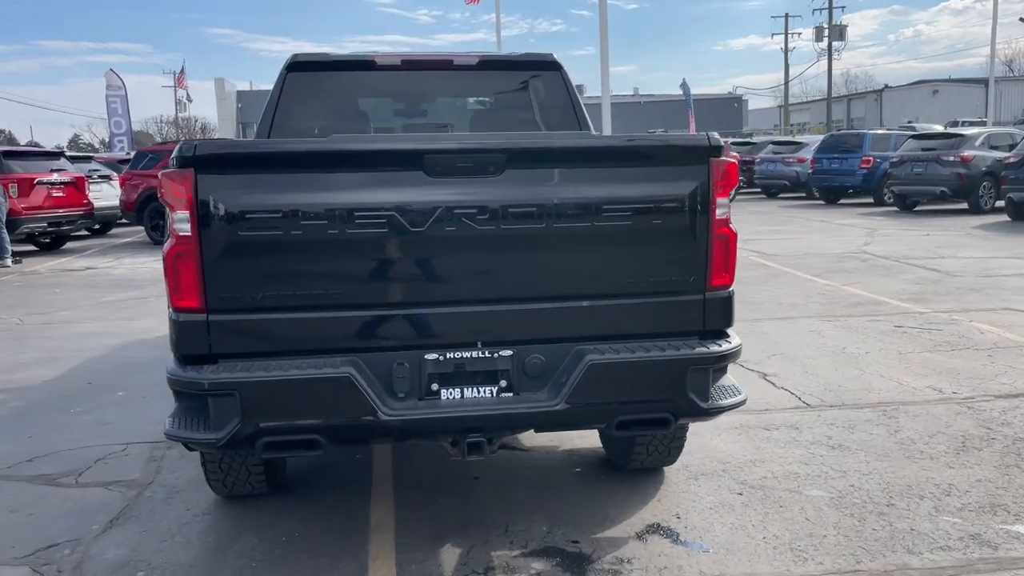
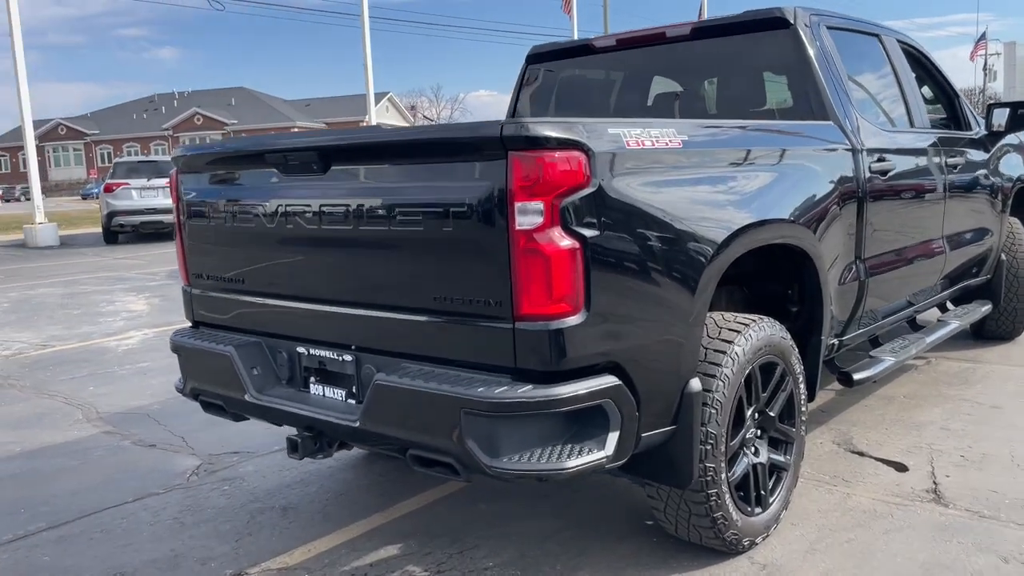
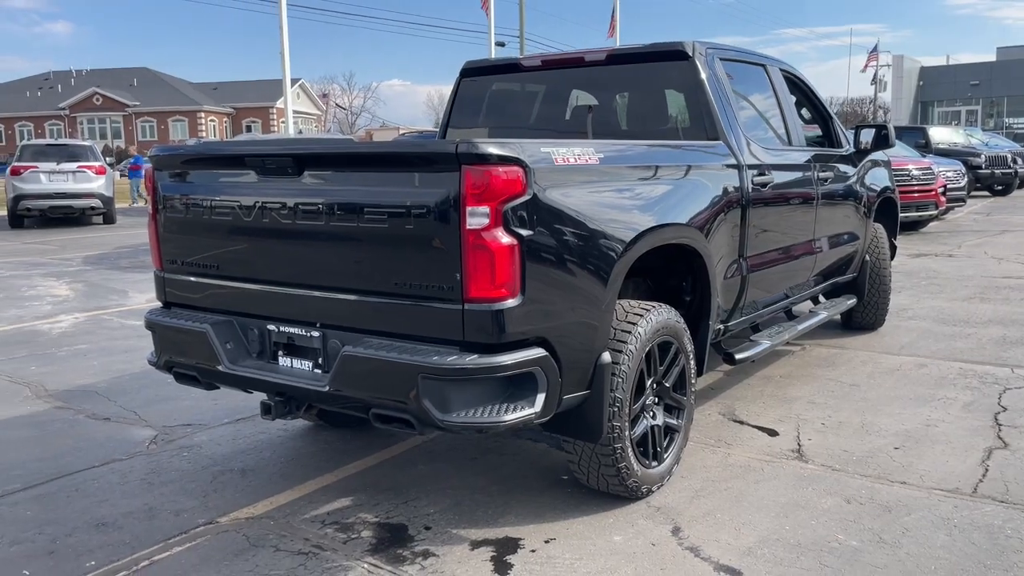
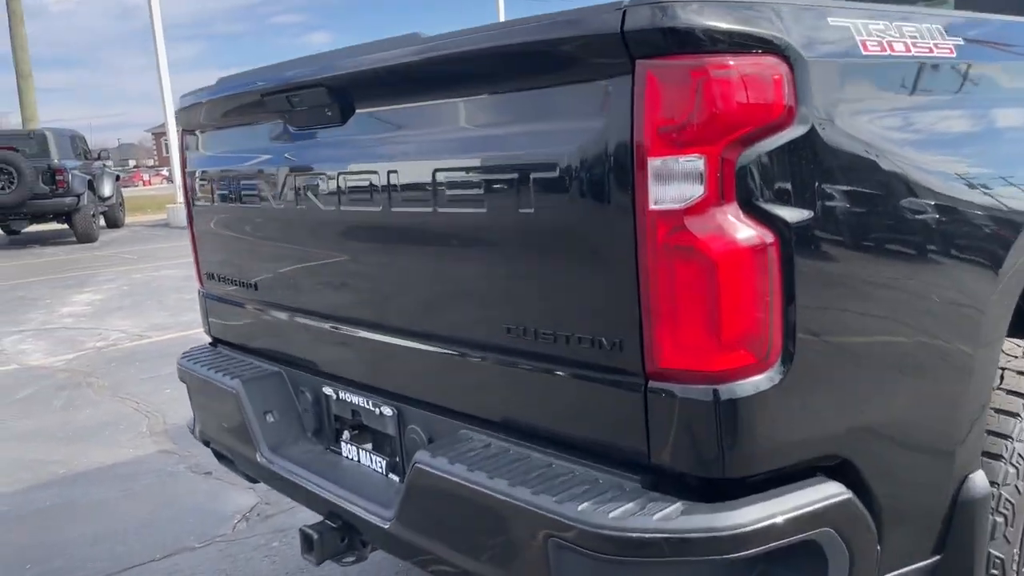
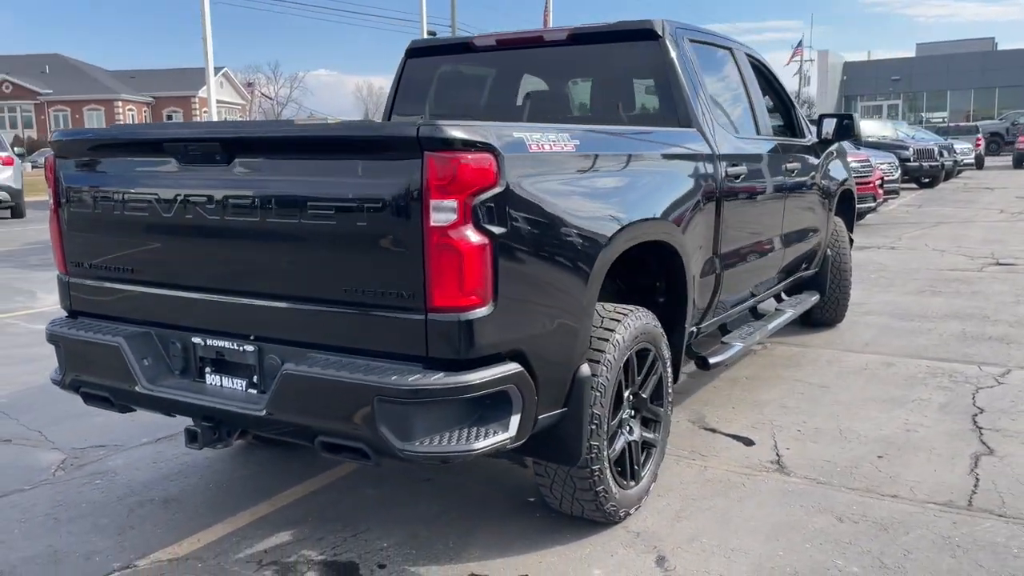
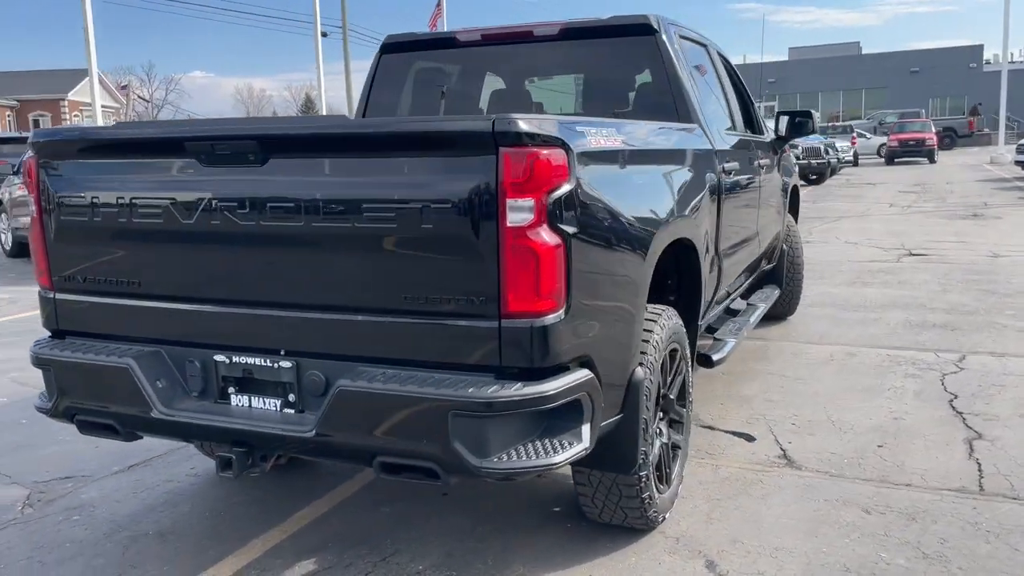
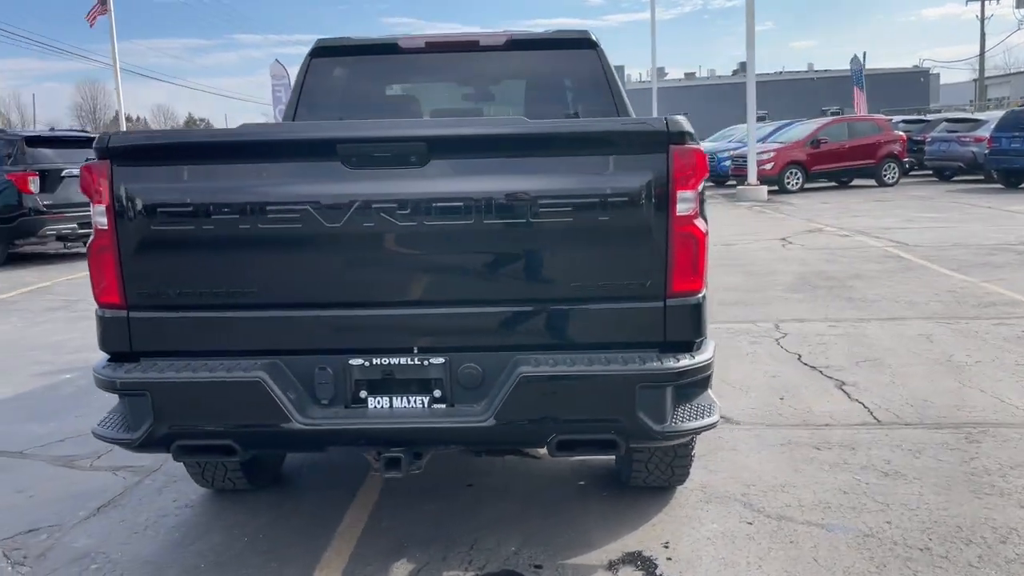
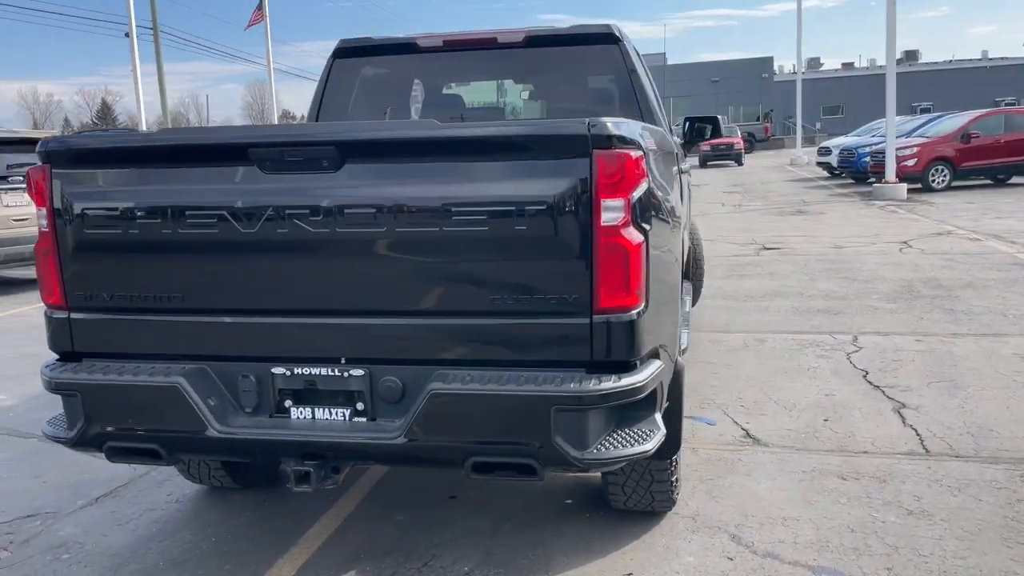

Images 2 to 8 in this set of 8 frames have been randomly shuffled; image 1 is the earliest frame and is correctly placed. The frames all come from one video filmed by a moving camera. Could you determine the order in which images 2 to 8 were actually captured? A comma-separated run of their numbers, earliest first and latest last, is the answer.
7, 8, 6, 5, 3, 2, 4
